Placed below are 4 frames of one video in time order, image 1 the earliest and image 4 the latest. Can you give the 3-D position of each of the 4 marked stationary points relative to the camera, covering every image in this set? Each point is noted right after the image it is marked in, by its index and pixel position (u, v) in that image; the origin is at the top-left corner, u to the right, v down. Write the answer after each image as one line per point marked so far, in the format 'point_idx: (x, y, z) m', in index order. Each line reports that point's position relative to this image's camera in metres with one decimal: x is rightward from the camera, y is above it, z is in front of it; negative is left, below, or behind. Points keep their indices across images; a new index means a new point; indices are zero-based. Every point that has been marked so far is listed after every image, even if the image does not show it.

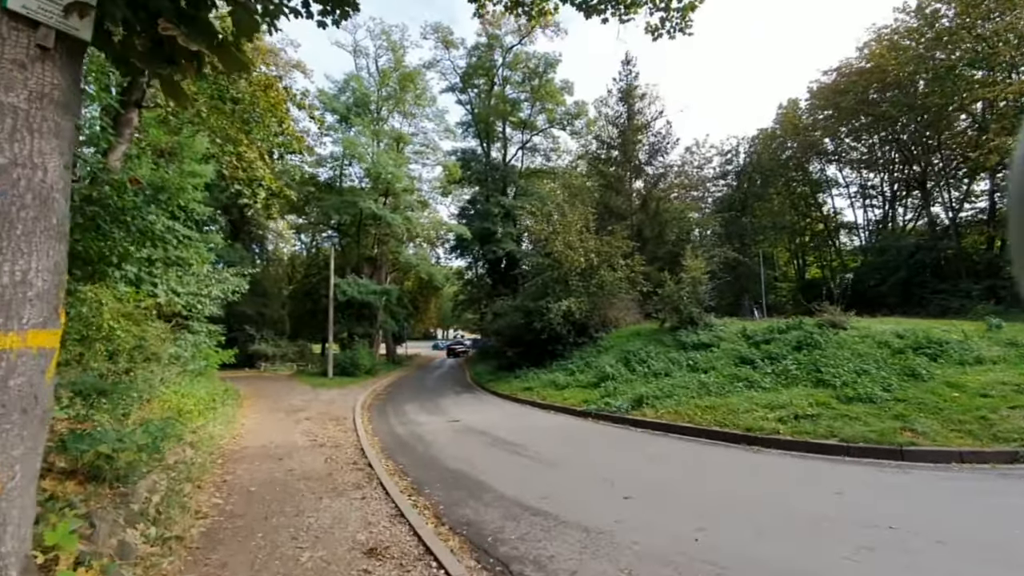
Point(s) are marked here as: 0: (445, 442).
0: (-1.4, -3.2, +9.9) m
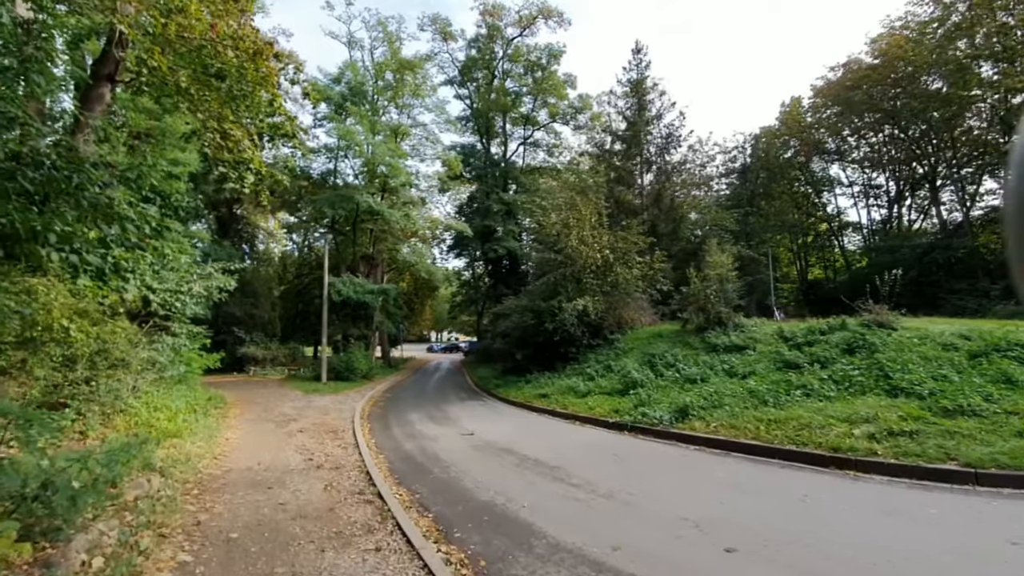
0: (-0.8, -3.1, +8.4) m
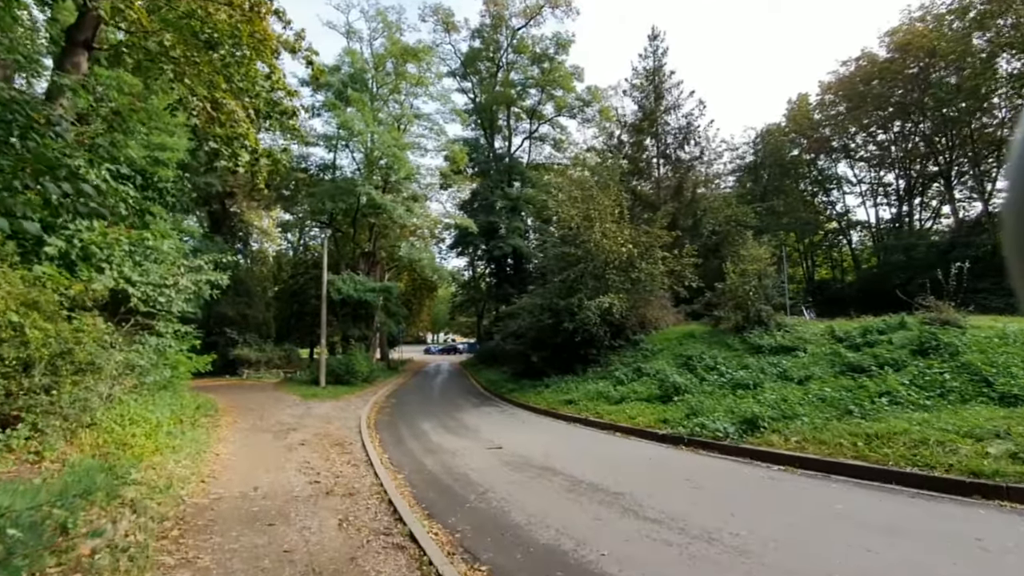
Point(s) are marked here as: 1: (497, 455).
0: (-0.1, -2.9, +7.0) m
1: (-0.3, -3.1, +9.0) m
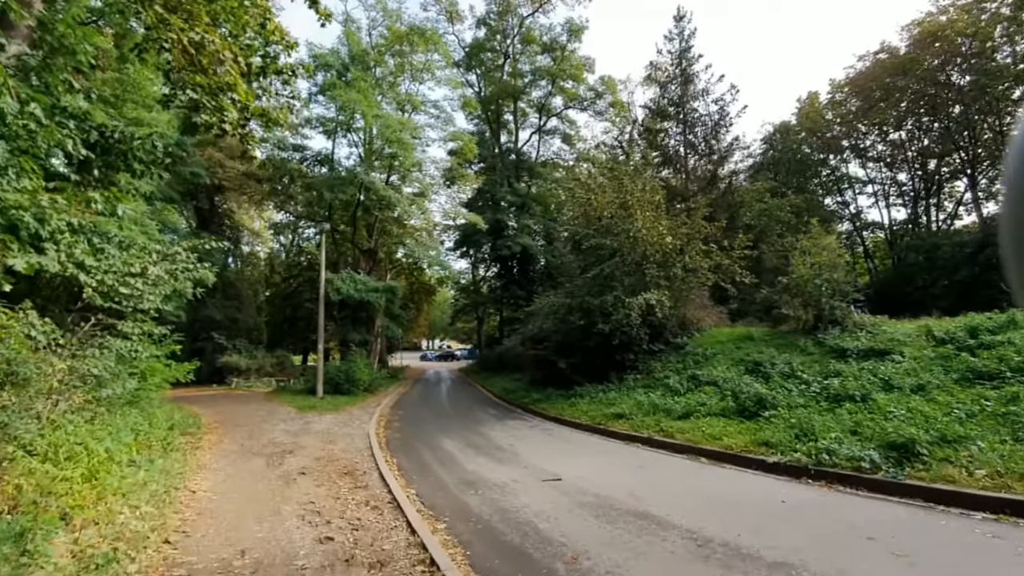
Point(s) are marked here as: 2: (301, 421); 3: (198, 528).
0: (+0.9, -2.7, +4.9) m
1: (+0.7, -2.9, +6.9) m
2: (-6.5, -4.1, +14.7) m
3: (-3.9, -2.9, +5.9) m
